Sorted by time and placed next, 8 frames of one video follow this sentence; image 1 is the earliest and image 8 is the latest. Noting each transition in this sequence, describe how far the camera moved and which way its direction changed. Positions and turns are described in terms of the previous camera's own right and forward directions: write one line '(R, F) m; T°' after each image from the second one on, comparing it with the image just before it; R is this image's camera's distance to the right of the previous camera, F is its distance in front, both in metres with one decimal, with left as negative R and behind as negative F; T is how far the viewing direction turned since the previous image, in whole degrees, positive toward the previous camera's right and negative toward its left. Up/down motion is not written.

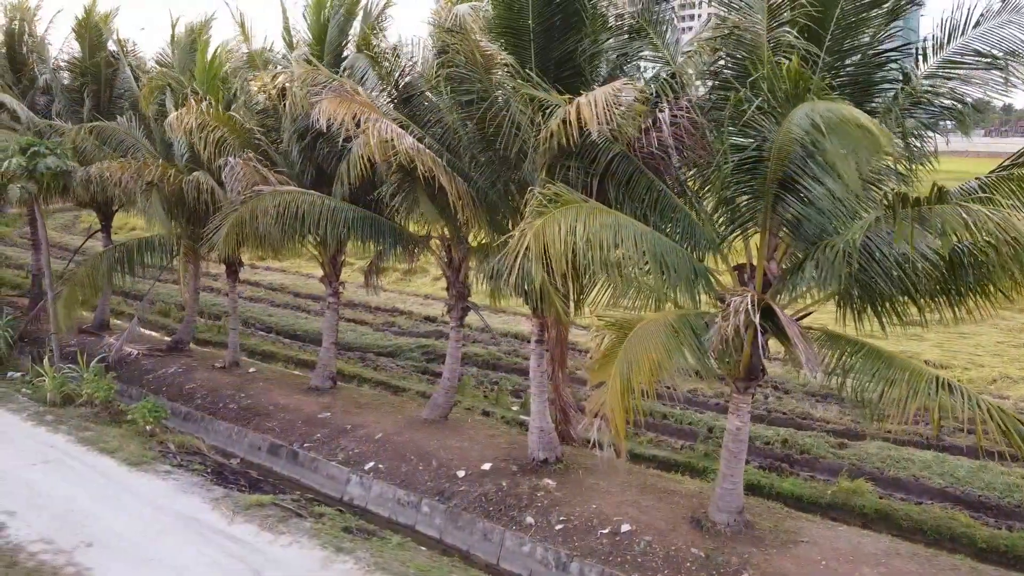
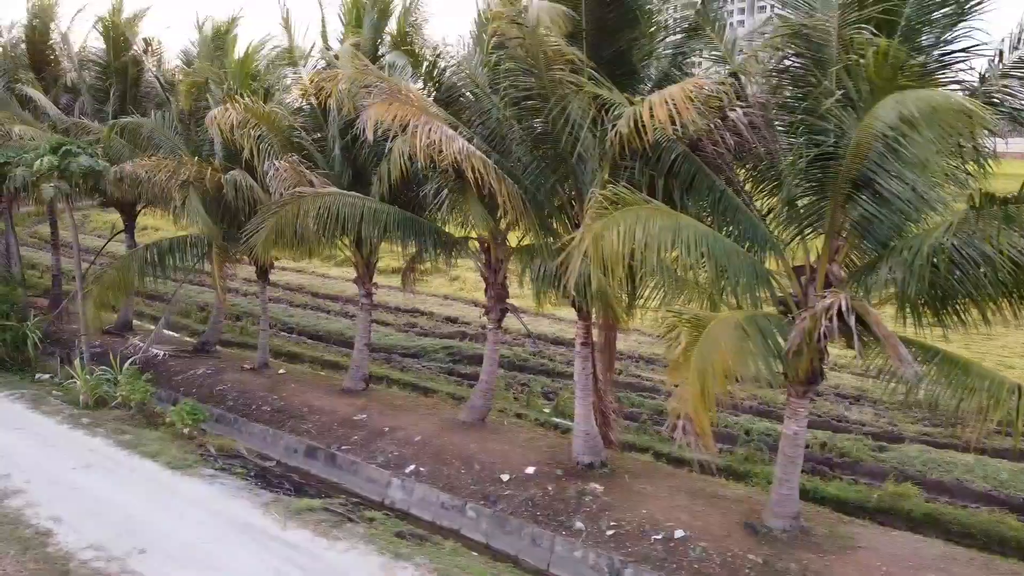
(-0.5, +0.1) m; 0°
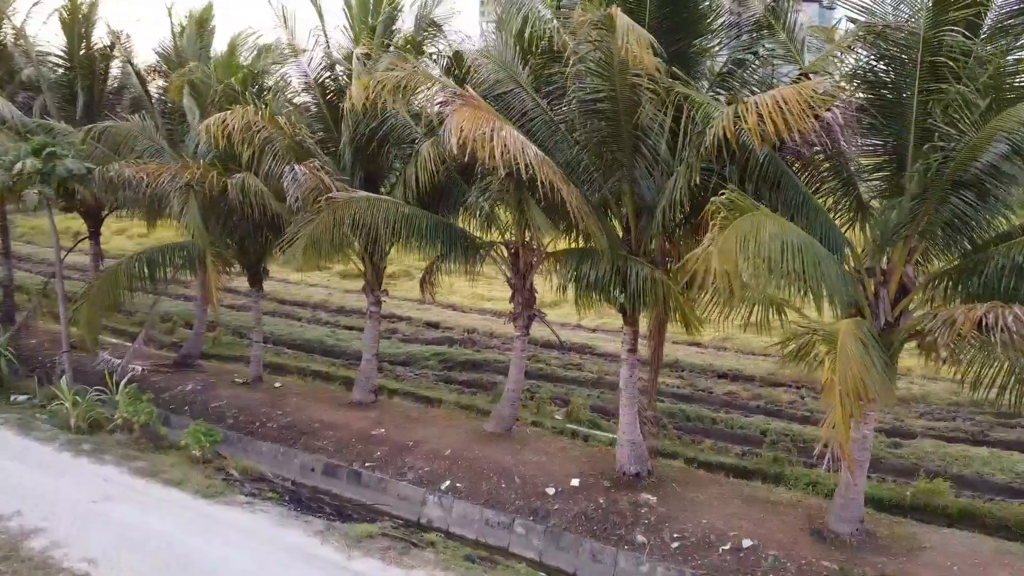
(-1.1, +0.4) m; +5°
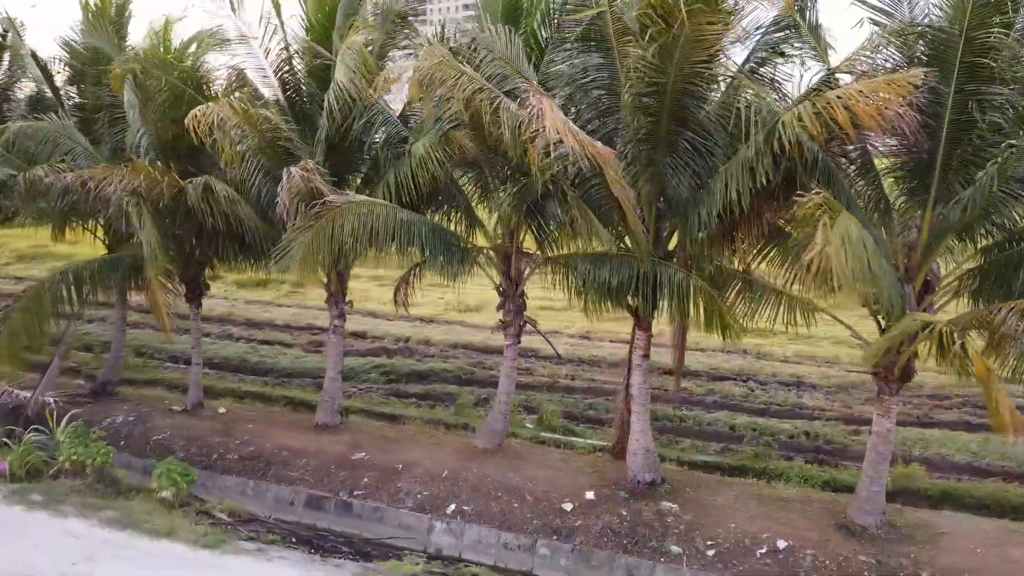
(-1.4, +0.5) m; +10°
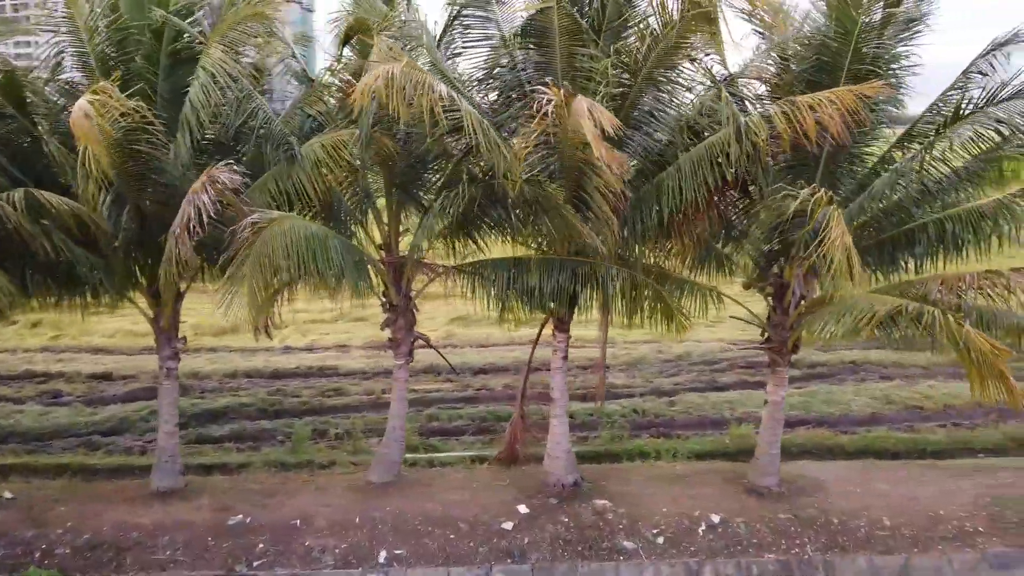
(-2.2, +0.9) m; +24°
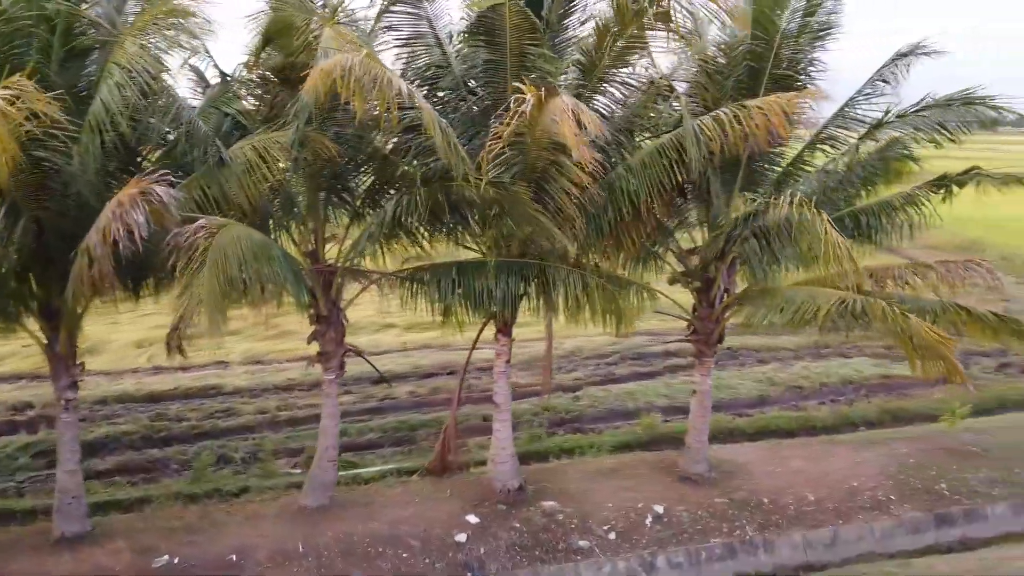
(-0.9, +0.2) m; +11°
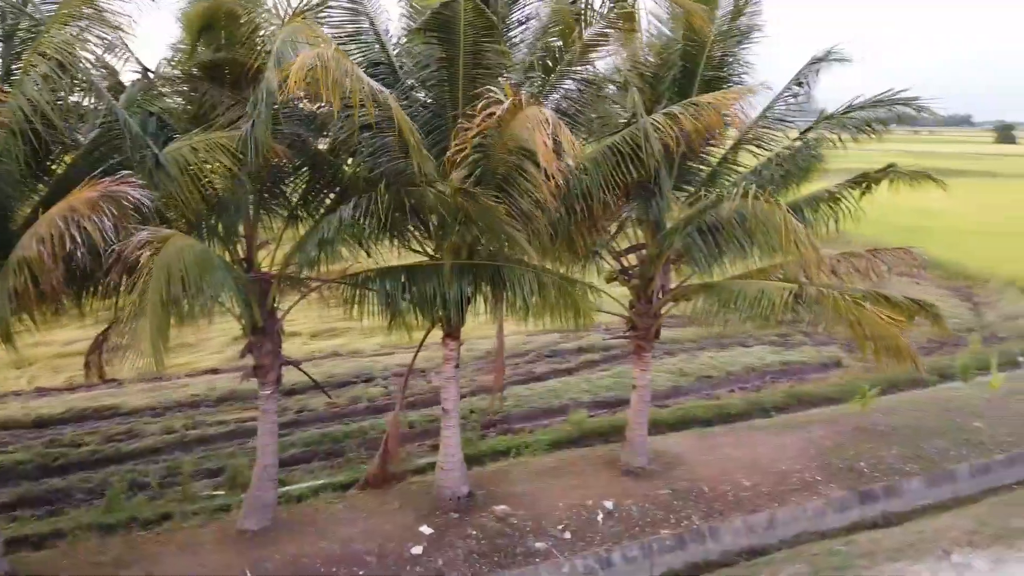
(-0.6, +0.2) m; +9°
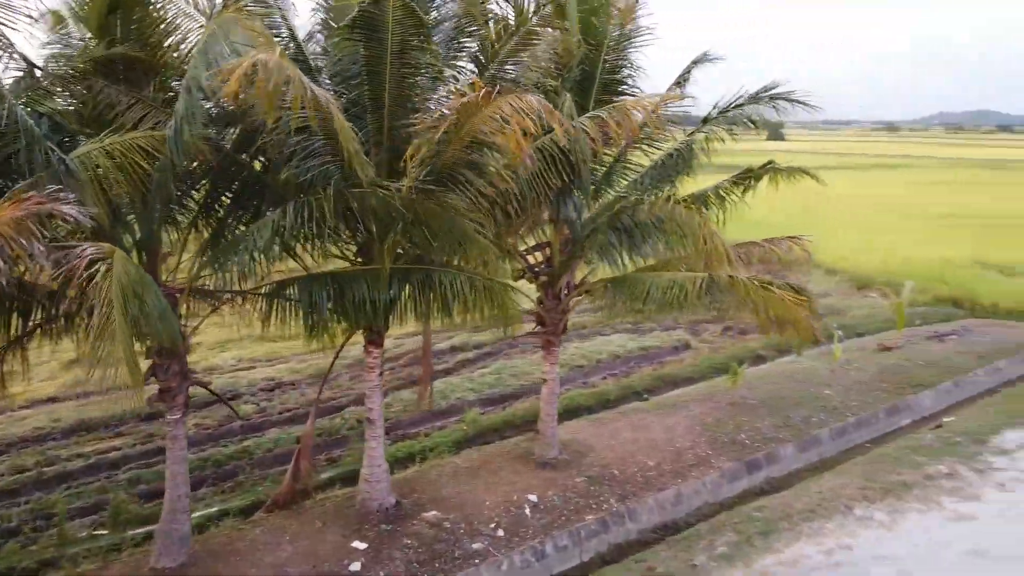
(-0.9, +0.1) m; +13°
